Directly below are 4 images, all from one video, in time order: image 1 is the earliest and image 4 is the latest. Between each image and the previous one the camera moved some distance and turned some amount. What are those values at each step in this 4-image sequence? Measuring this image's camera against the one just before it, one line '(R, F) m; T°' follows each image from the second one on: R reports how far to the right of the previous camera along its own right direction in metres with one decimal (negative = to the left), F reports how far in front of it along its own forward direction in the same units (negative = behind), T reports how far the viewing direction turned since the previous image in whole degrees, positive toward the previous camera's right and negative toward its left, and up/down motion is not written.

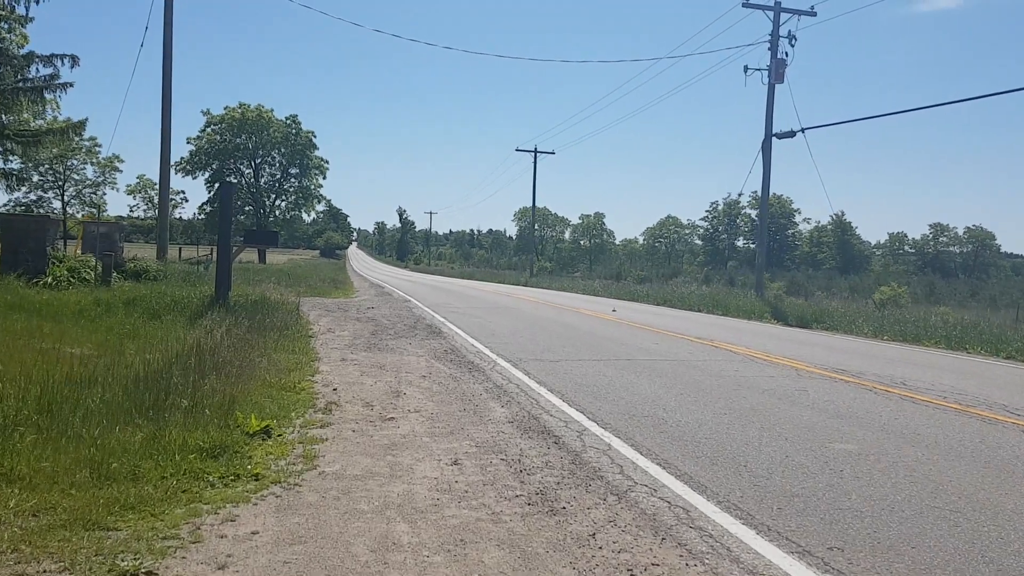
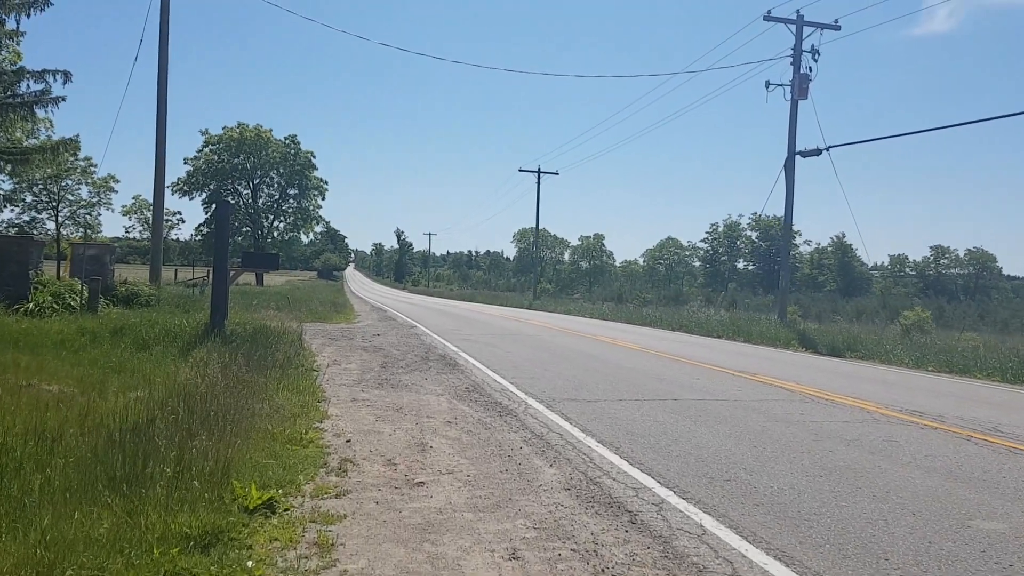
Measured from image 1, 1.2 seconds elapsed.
(-0.4, +1.3) m; 0°
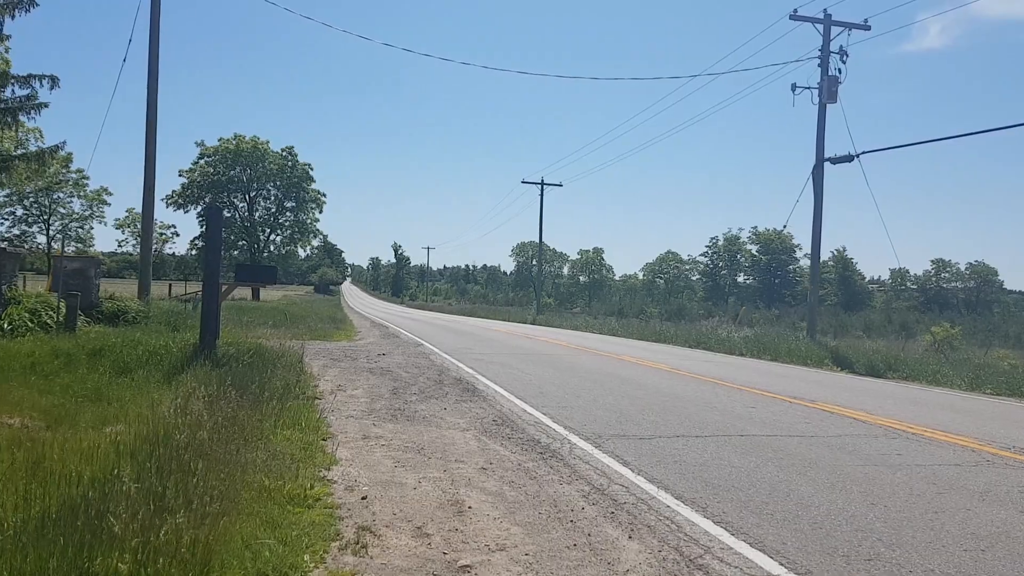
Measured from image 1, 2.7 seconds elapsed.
(-0.4, +1.5) m; 0°
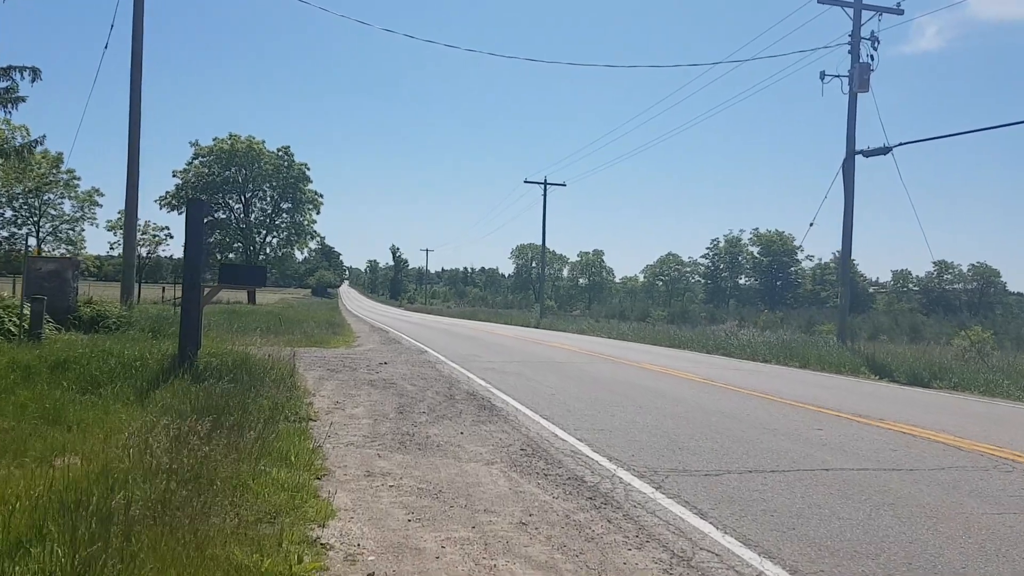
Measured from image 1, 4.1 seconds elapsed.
(-0.3, +1.6) m; 0°
